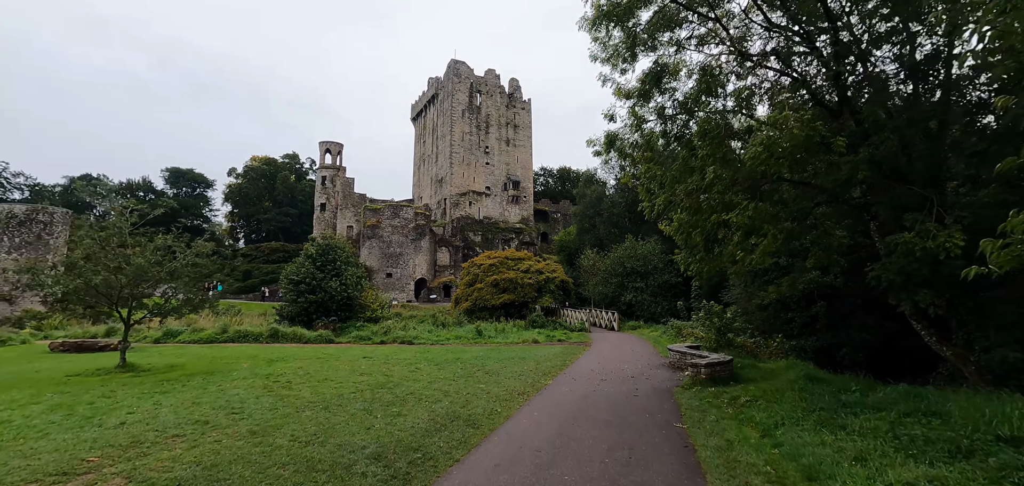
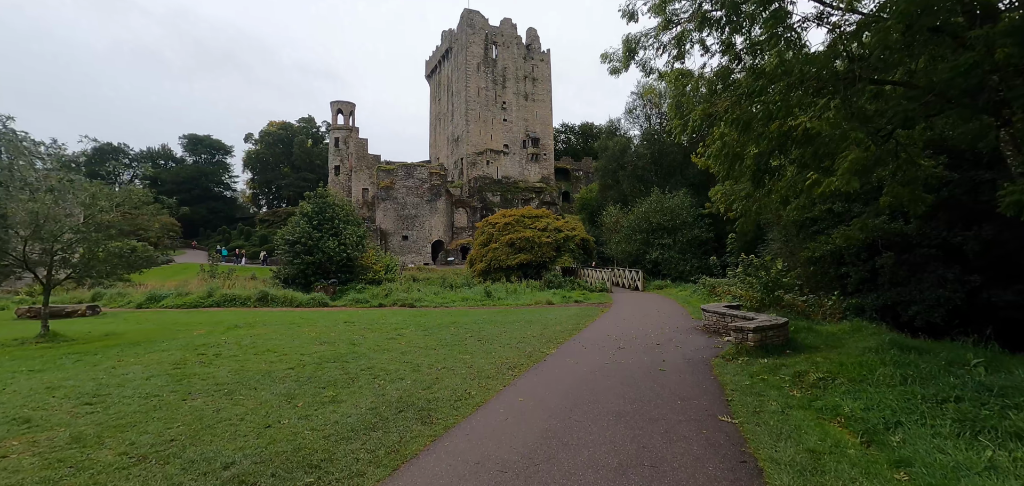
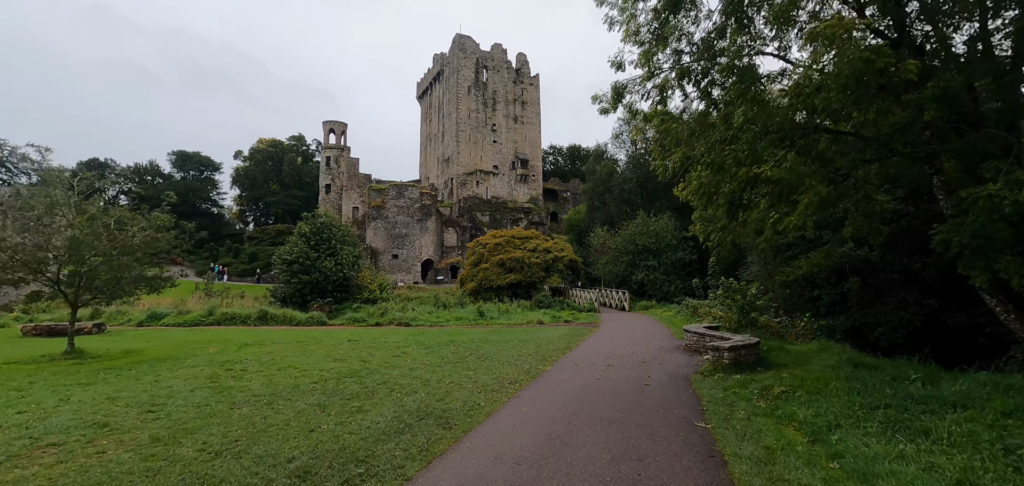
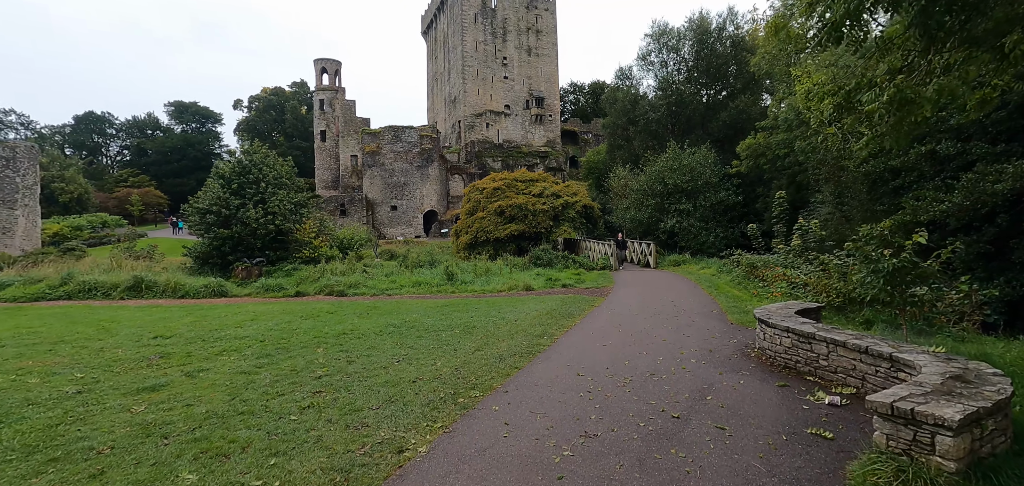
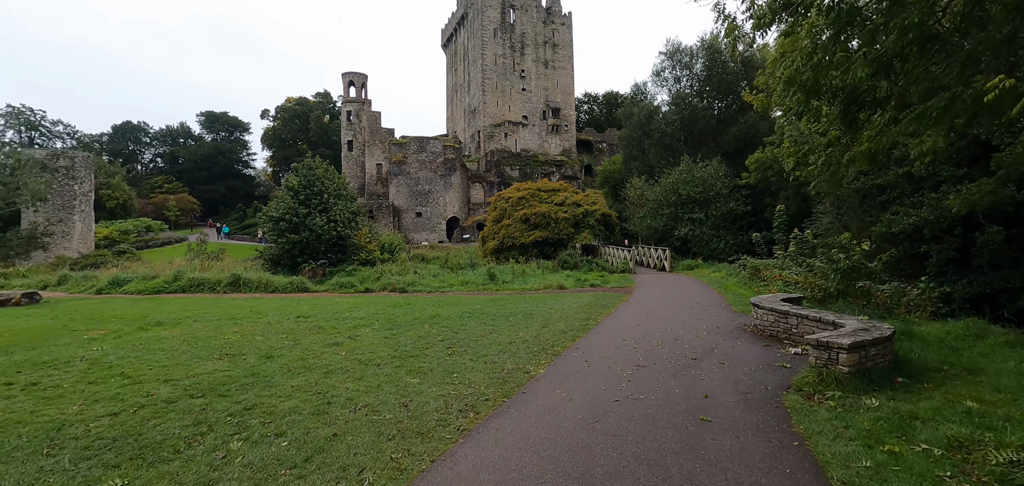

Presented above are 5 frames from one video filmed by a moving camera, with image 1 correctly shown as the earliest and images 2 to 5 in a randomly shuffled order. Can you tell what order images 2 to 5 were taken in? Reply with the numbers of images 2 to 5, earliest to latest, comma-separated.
3, 2, 5, 4
